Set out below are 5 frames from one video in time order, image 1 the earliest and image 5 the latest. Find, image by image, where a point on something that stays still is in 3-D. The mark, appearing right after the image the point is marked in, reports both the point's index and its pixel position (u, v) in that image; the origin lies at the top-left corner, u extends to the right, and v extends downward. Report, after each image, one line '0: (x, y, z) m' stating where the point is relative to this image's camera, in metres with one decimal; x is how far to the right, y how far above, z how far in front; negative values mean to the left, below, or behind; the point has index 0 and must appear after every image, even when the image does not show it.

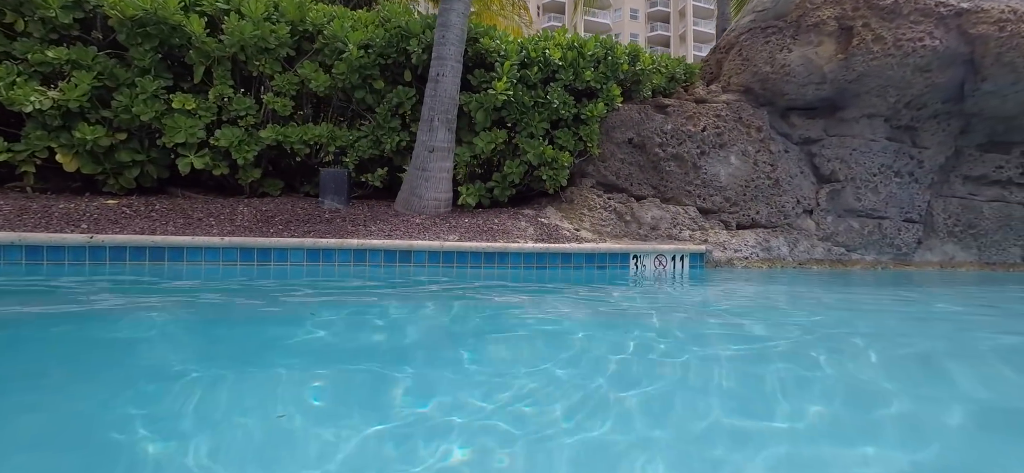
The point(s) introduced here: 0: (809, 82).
0: (+4.3, +2.2, +7.1) m
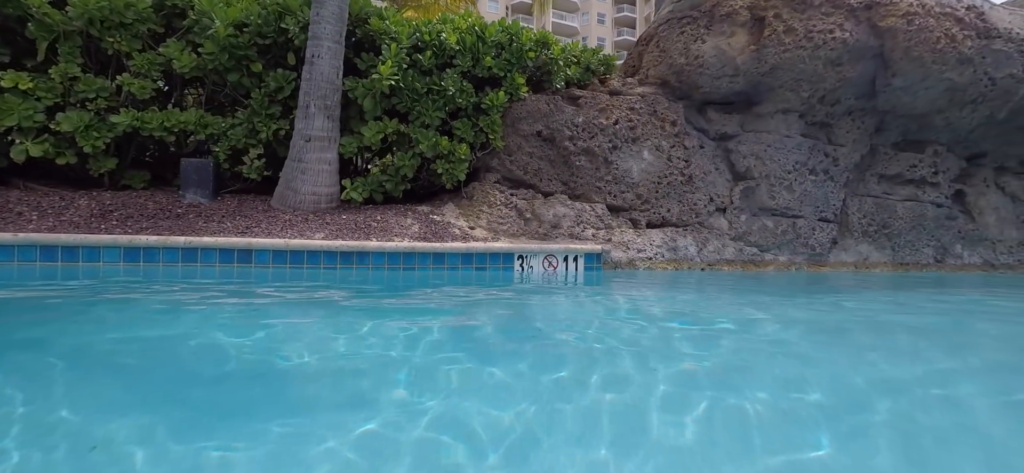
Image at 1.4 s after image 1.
0: (+2.9, +2.2, +6.8) m
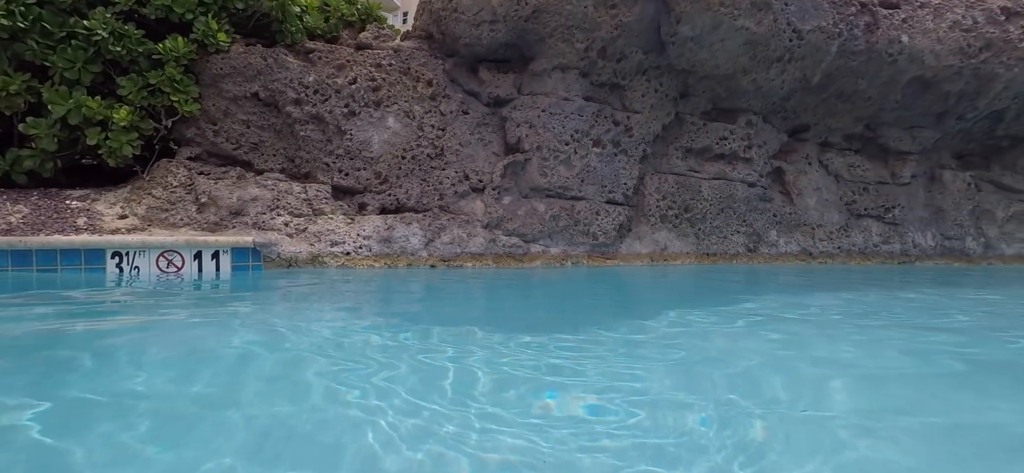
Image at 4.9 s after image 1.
0: (-0.3, +2.4, +5.4) m
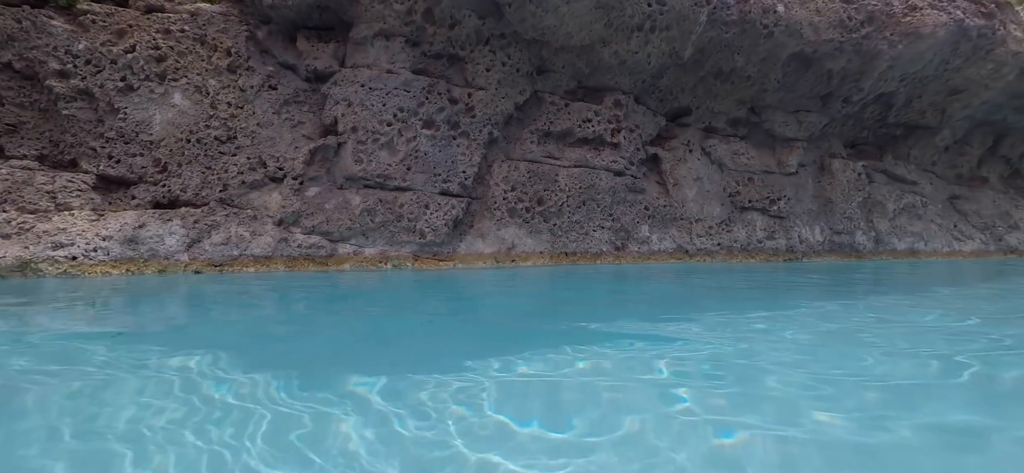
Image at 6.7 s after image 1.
0: (-2.1, +2.4, +4.5) m
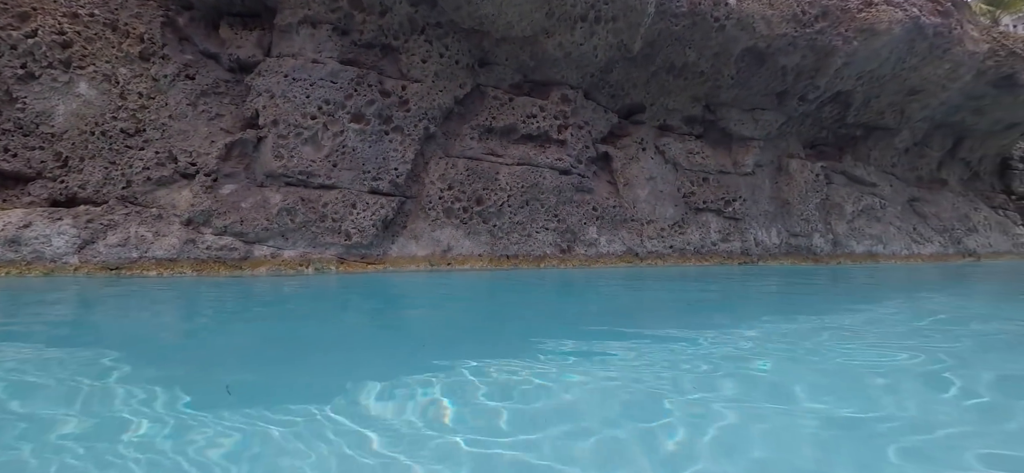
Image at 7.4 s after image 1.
0: (-2.7, +2.4, +4.2) m
